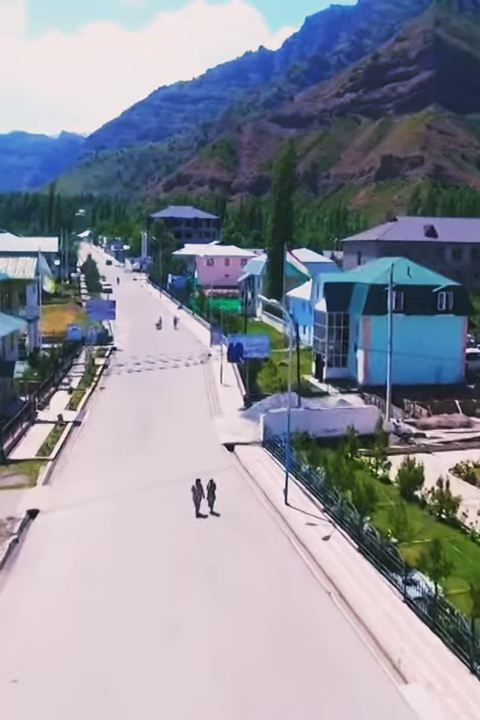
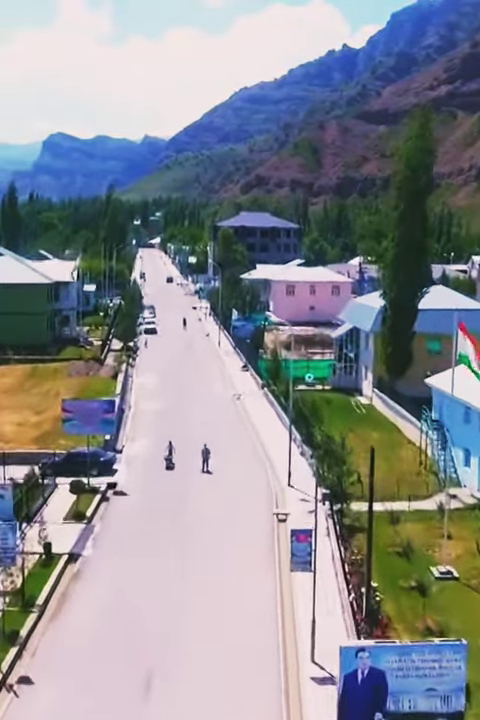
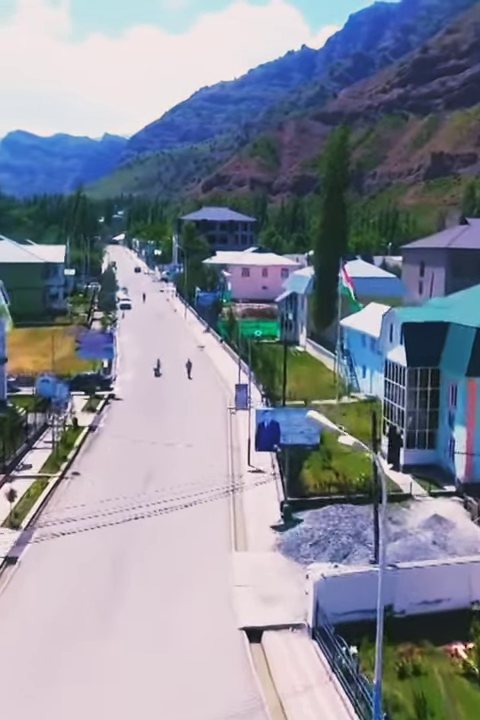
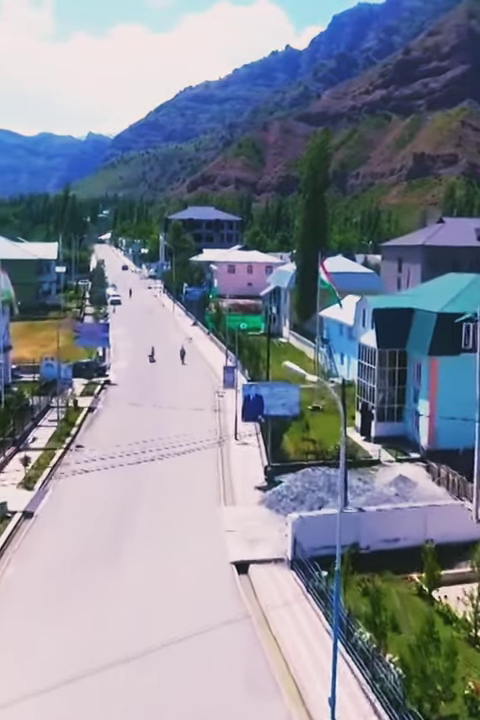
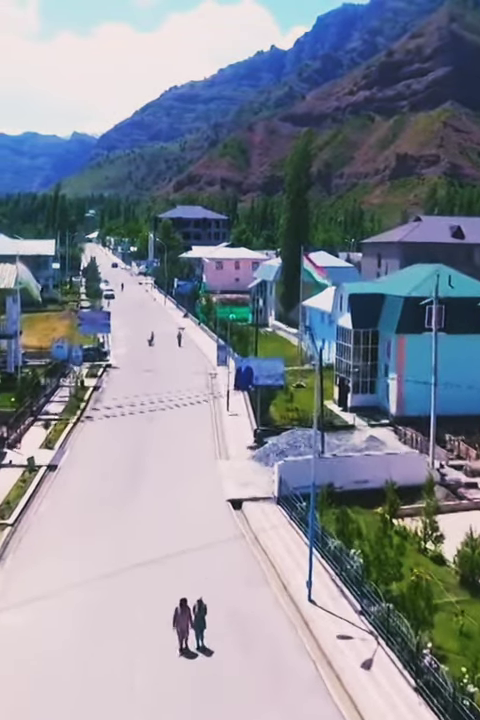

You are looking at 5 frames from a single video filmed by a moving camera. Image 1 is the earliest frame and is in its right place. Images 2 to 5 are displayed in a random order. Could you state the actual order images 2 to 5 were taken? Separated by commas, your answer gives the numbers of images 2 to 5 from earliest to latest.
5, 4, 3, 2
